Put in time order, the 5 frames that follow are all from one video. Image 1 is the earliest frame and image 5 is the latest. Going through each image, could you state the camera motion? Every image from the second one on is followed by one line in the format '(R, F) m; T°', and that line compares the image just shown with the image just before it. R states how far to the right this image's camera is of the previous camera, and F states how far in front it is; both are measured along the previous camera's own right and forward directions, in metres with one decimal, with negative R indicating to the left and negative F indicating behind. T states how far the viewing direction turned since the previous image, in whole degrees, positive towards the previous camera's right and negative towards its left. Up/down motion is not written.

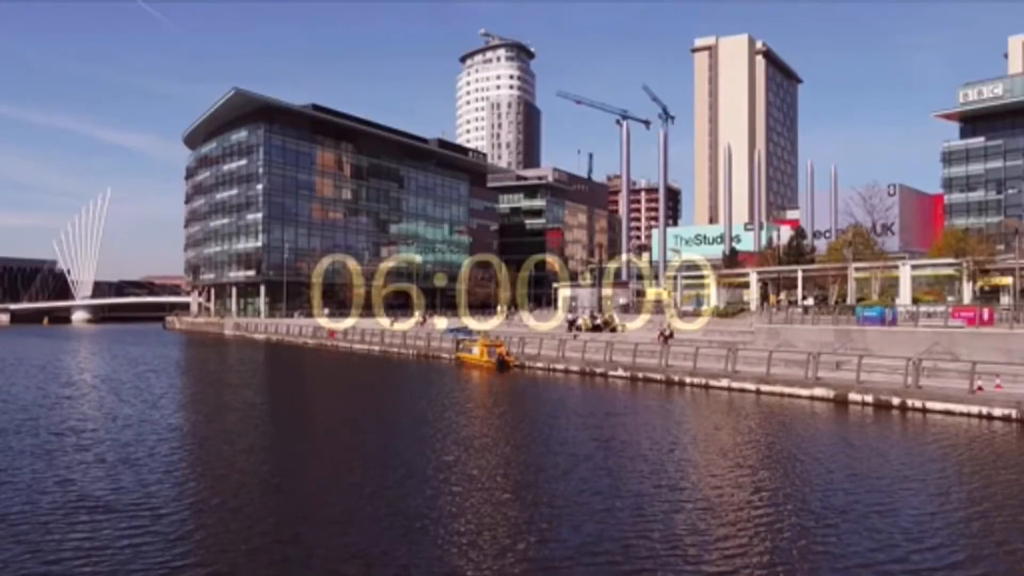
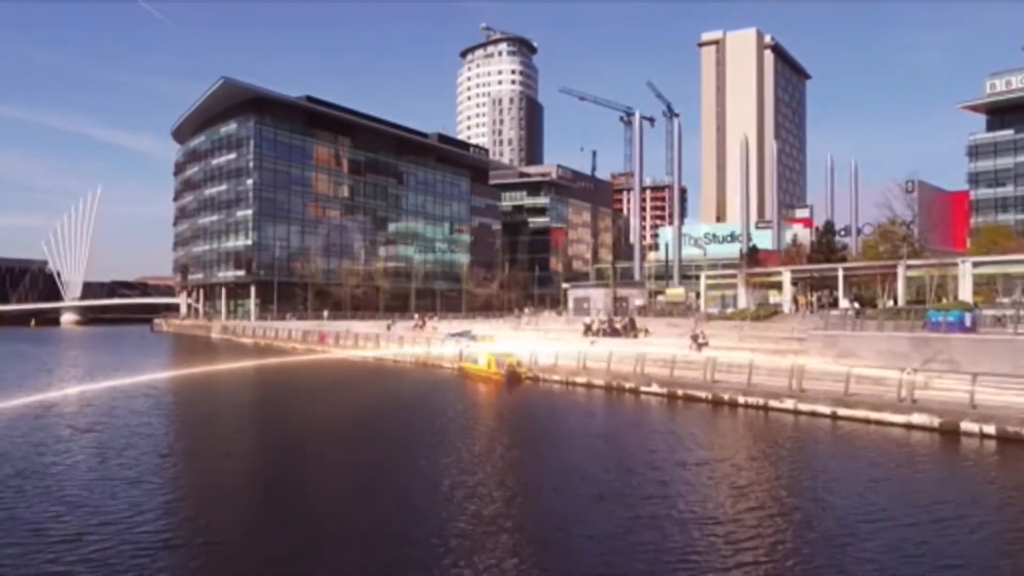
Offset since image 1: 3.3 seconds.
(-0.4, +4.8) m; 0°
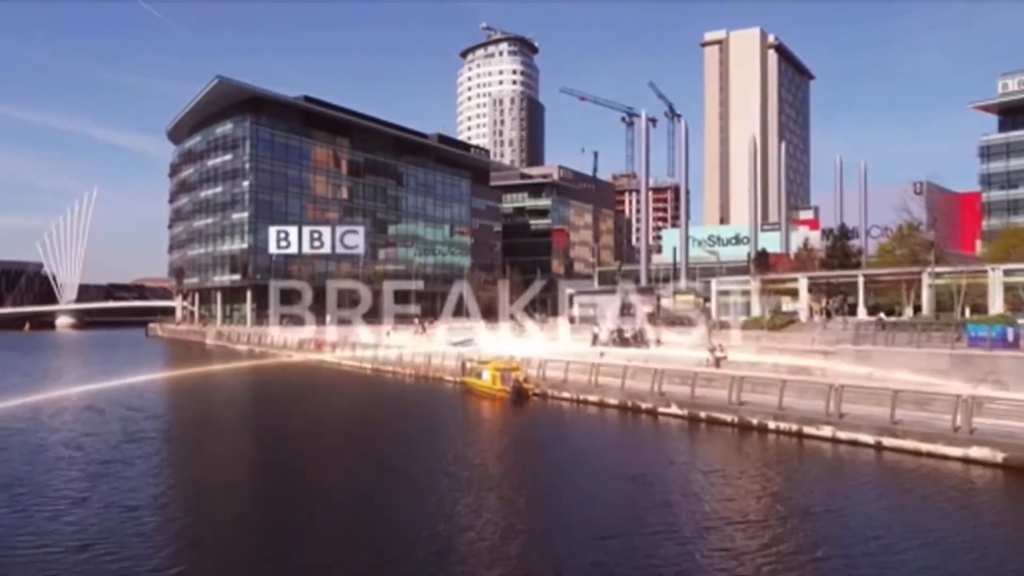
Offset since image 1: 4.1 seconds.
(-0.2, +2.0) m; 0°
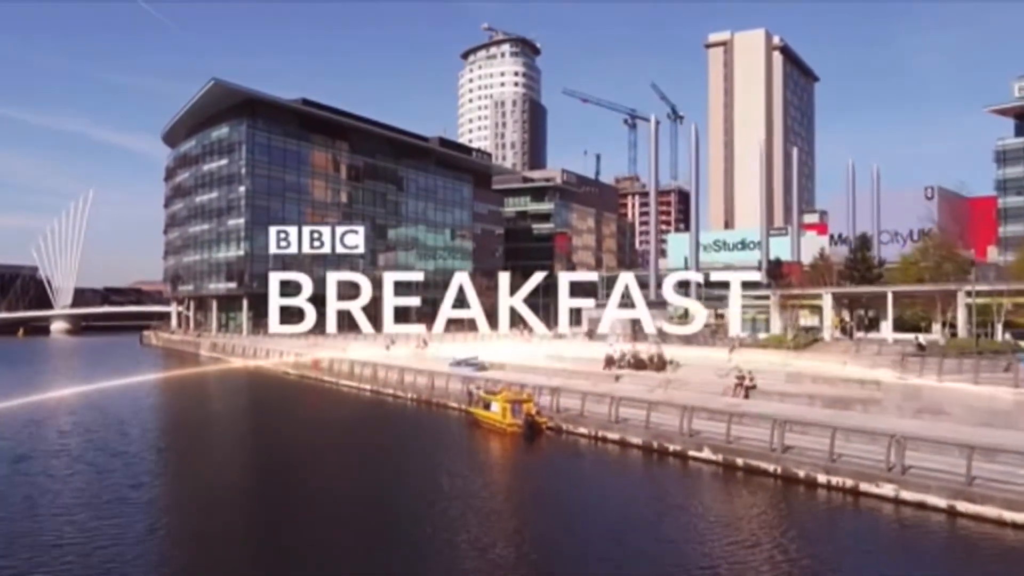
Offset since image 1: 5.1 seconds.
(-0.4, +2.4) m; 0°
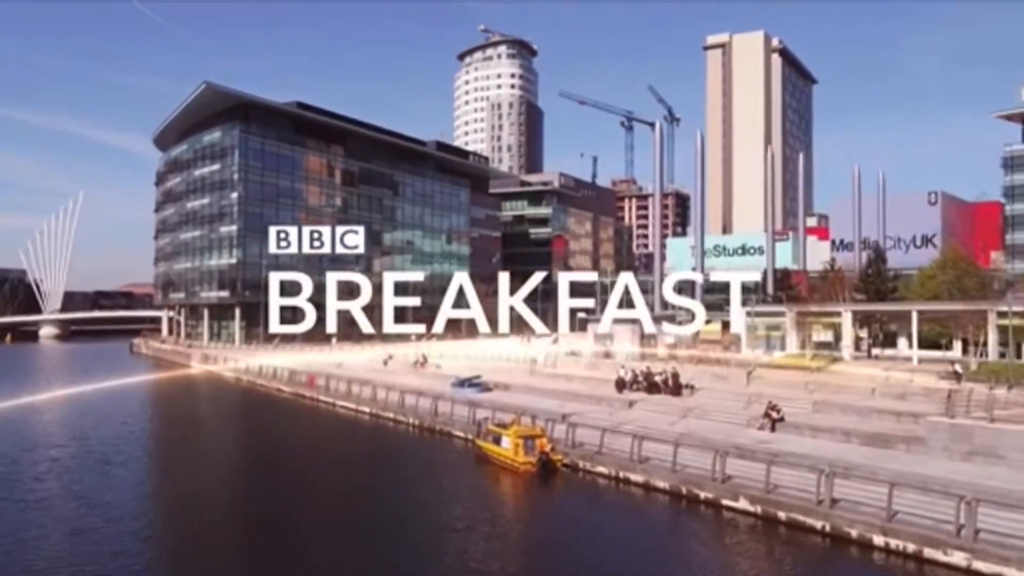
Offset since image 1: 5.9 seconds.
(-0.6, +1.9) m; 0°
